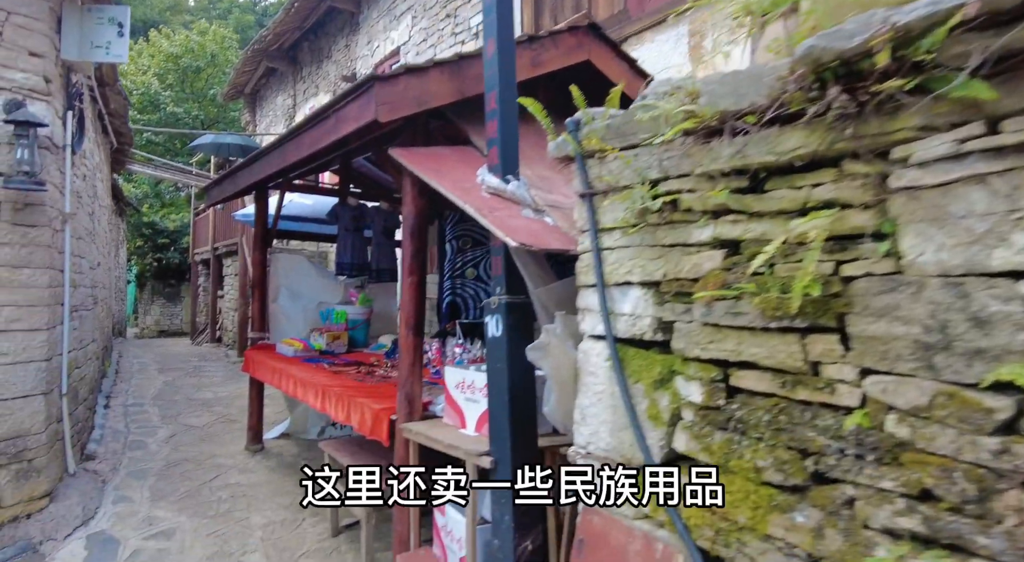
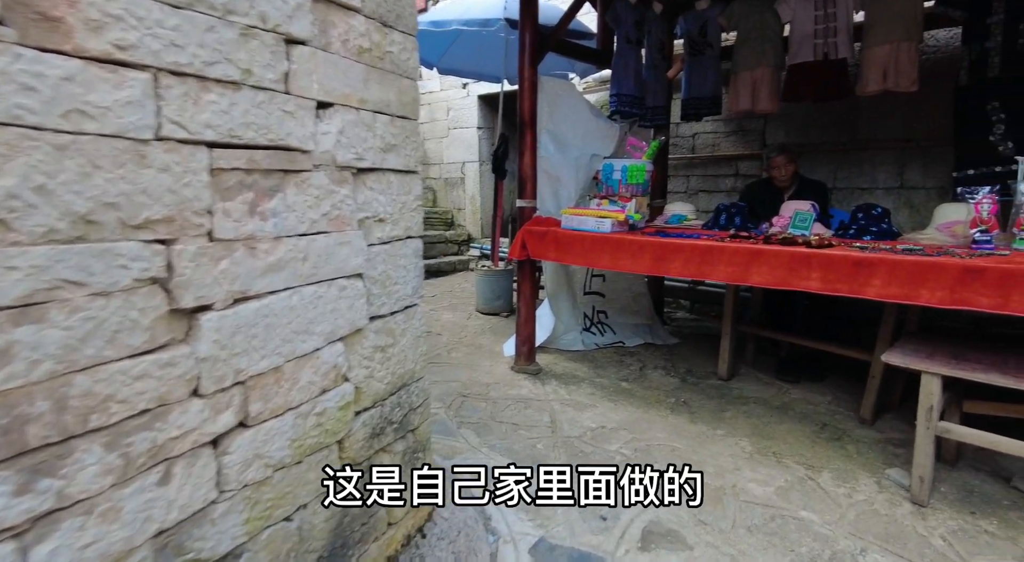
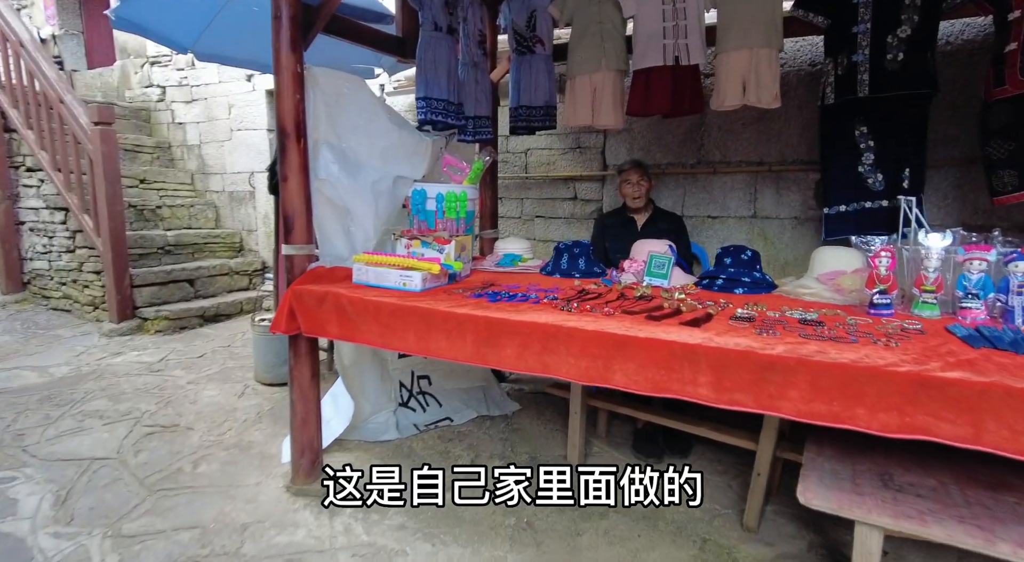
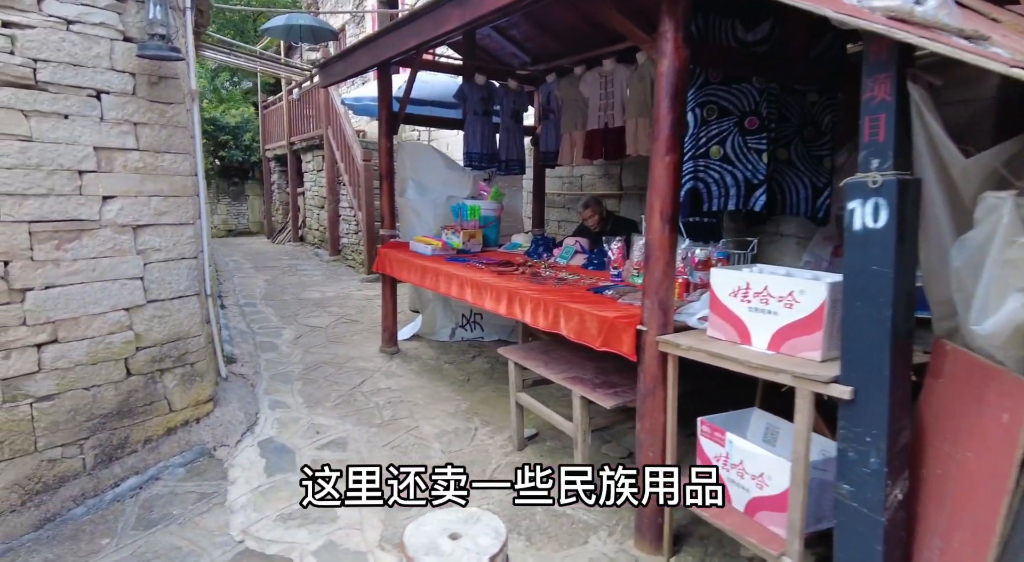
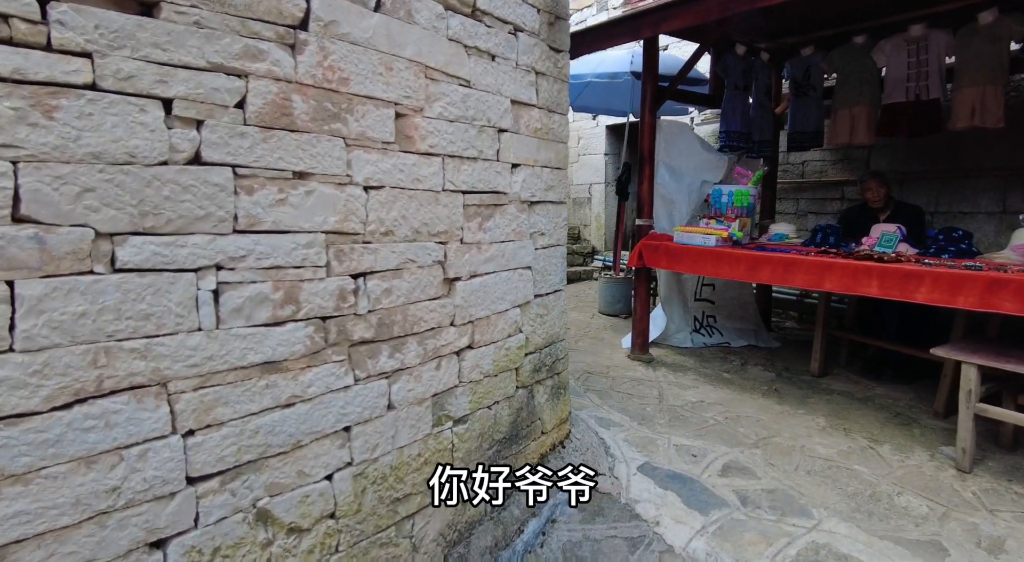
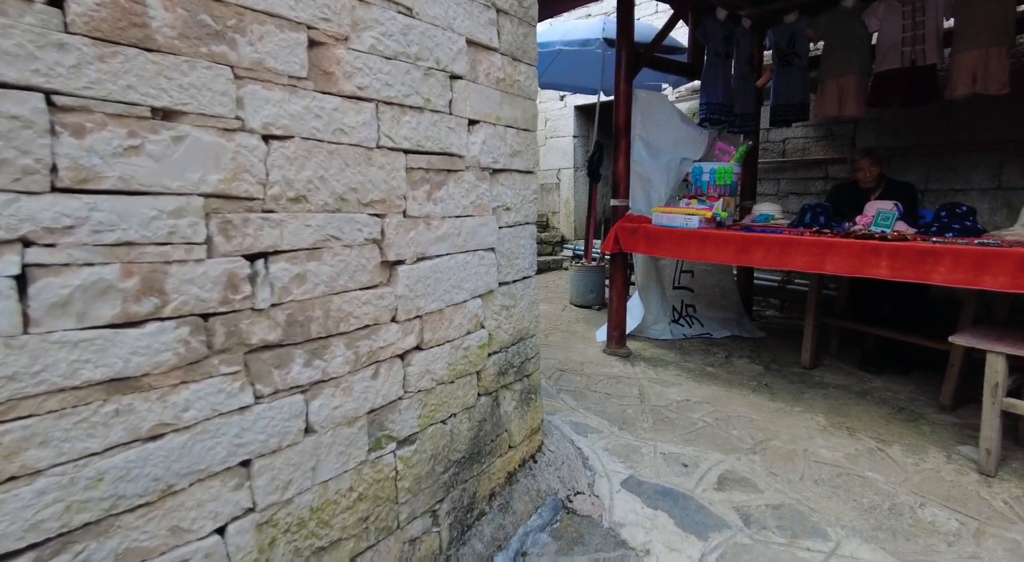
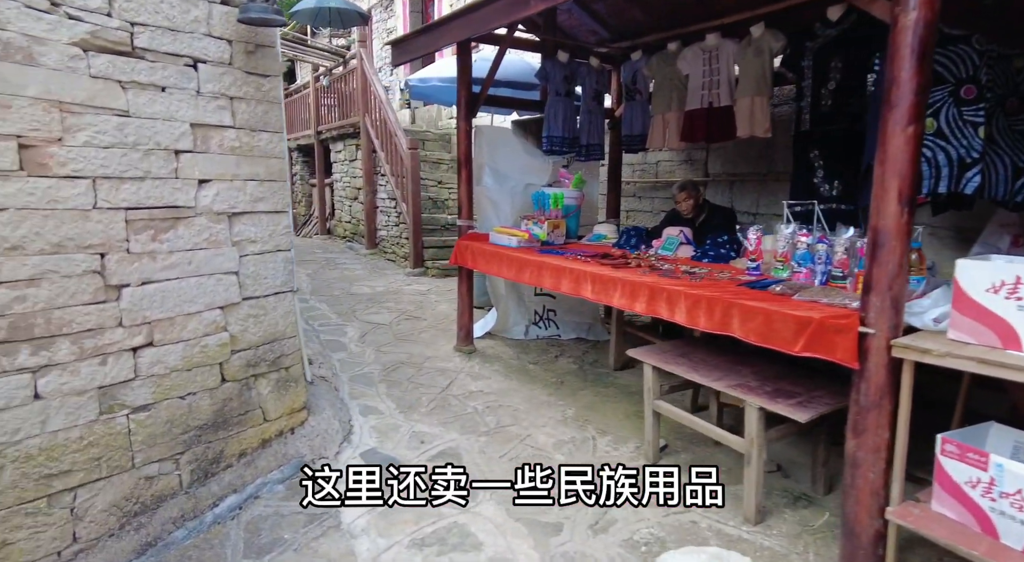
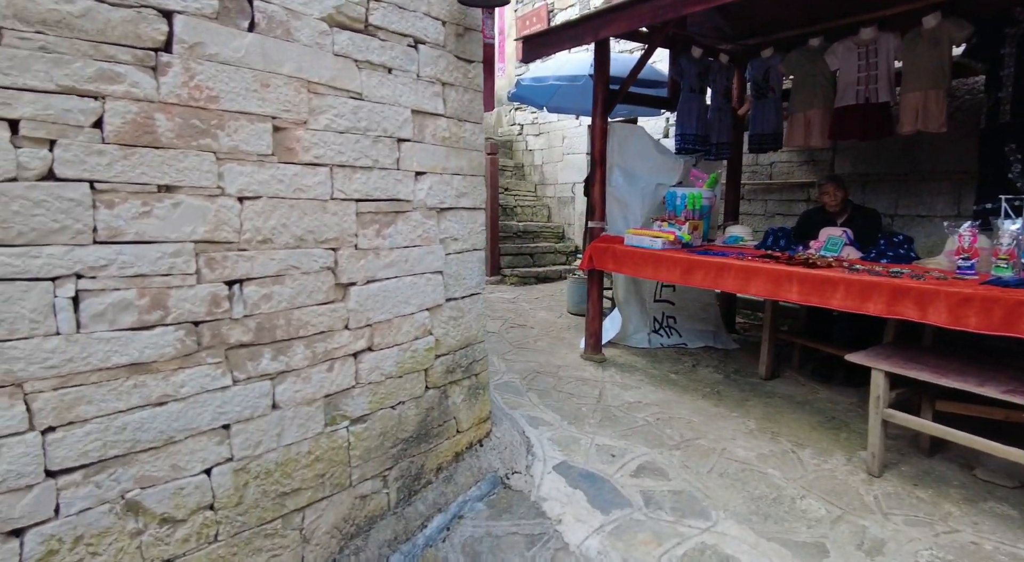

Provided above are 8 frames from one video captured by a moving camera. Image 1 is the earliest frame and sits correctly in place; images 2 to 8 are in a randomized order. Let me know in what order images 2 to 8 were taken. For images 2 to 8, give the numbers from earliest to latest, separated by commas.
4, 7, 8, 5, 6, 2, 3
